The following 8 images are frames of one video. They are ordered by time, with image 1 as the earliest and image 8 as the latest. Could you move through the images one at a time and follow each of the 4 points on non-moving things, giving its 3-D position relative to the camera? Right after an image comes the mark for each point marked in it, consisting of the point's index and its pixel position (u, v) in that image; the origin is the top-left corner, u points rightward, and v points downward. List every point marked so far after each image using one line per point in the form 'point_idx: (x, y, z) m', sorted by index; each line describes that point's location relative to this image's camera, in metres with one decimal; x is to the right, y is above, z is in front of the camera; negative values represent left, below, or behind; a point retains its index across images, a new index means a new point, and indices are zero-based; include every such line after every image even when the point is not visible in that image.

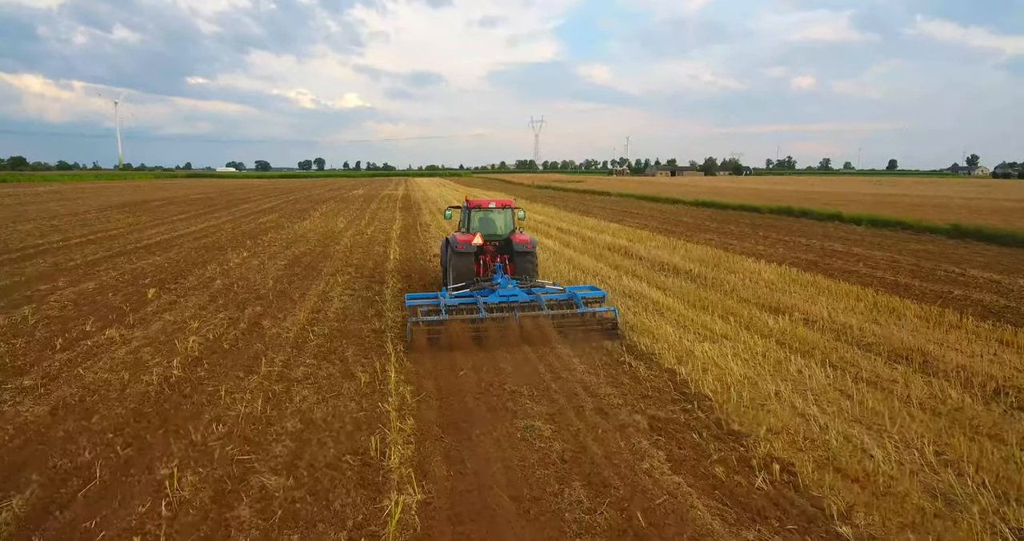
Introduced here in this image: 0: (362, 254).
0: (-3.6, +0.4, +14.0) m
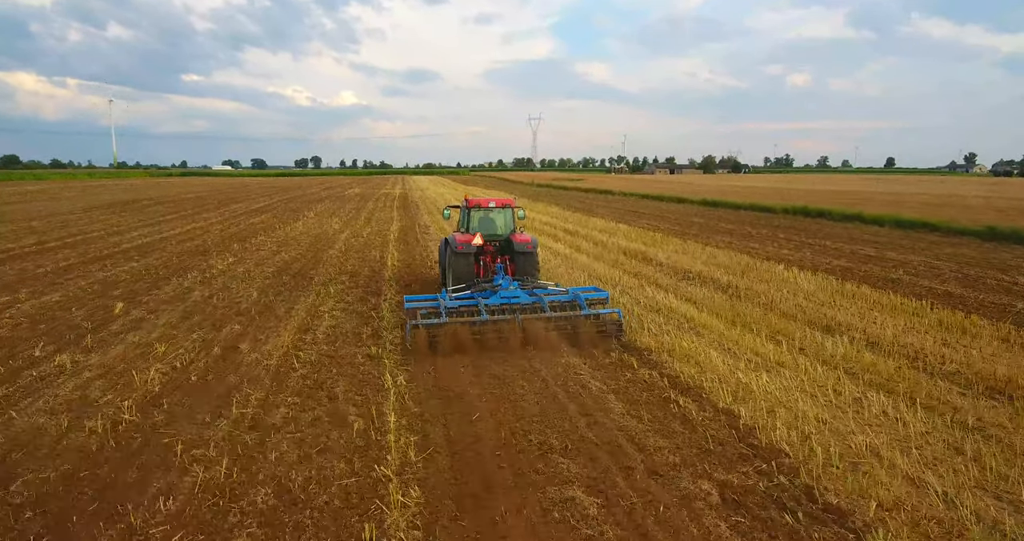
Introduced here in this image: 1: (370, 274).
0: (-3.4, +0.2, +13.0) m
1: (-2.7, -0.1, +11.2) m
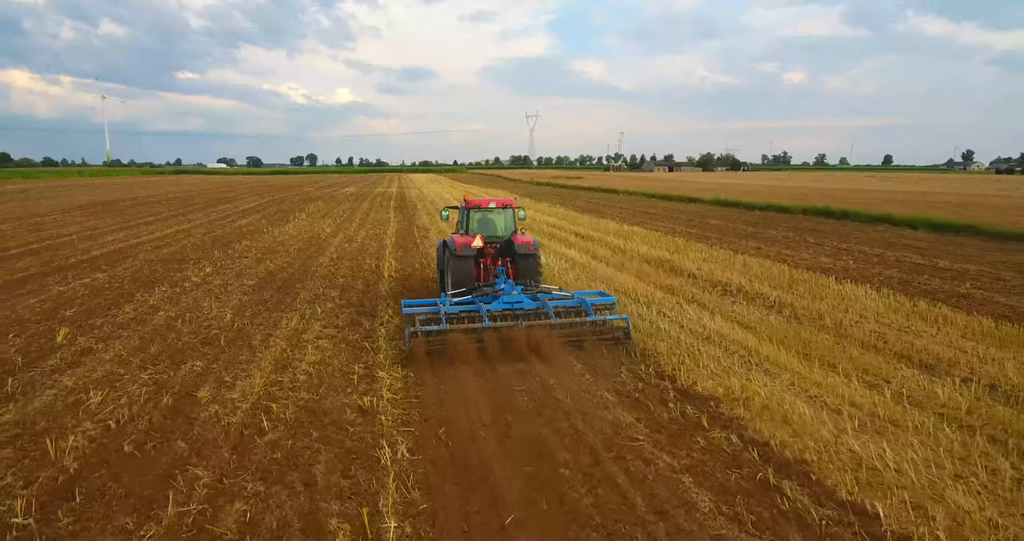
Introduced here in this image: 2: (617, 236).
0: (-3.2, 0.0, +11.6) m
1: (-2.5, -0.3, +9.8) m
2: (+2.9, +1.0, +16.2) m
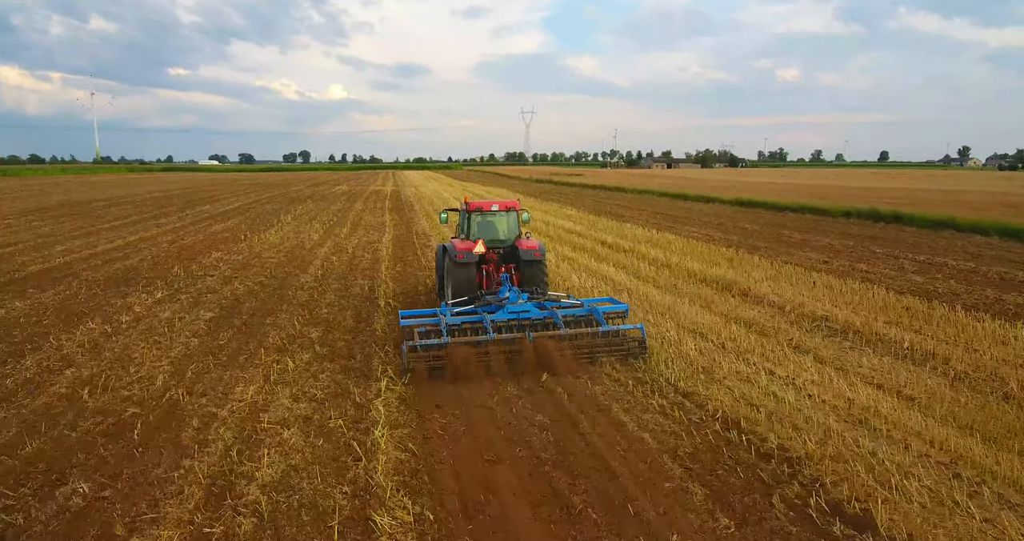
0: (-2.8, -0.4, +9.2) m
1: (-2.0, -0.7, +7.4) m
2: (+3.3, +0.6, +13.9) m
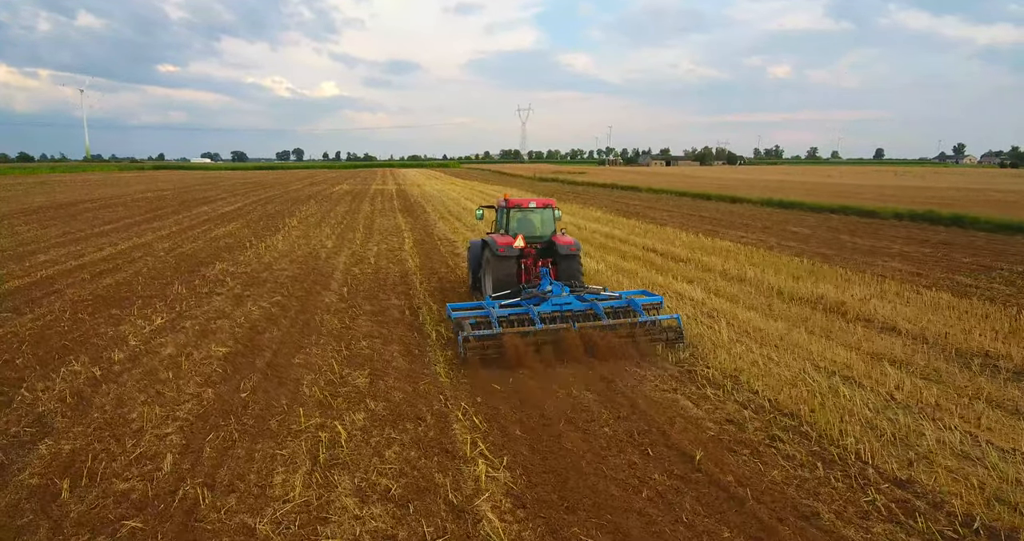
0: (-1.8, -0.6, +7.7) m
1: (-1.1, -1.0, +6.0) m
2: (+4.2, +0.4, +12.4) m
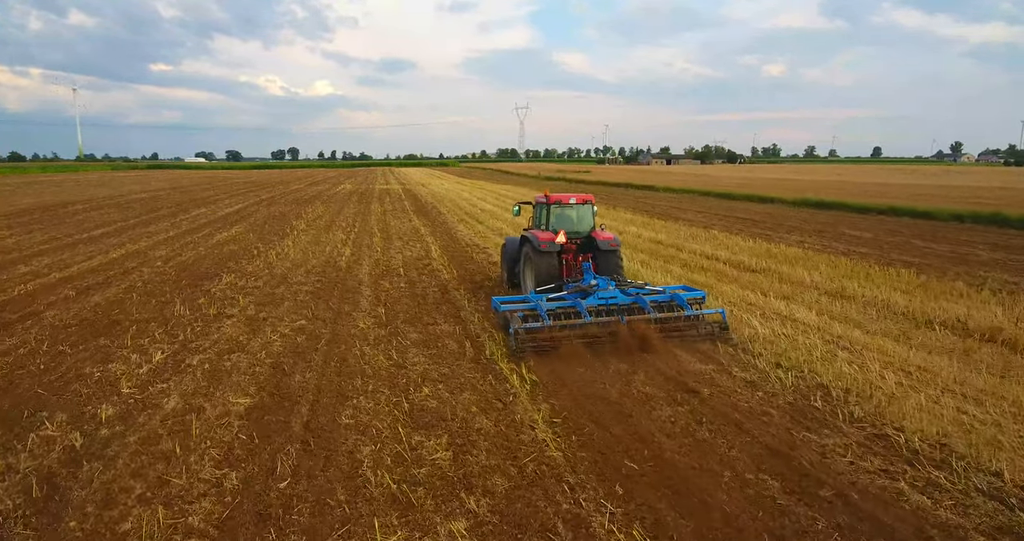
0: (-0.9, -0.9, +6.2) m
1: (-0.1, -1.2, +4.4) m
2: (+5.1, +0.2, +11.0) m
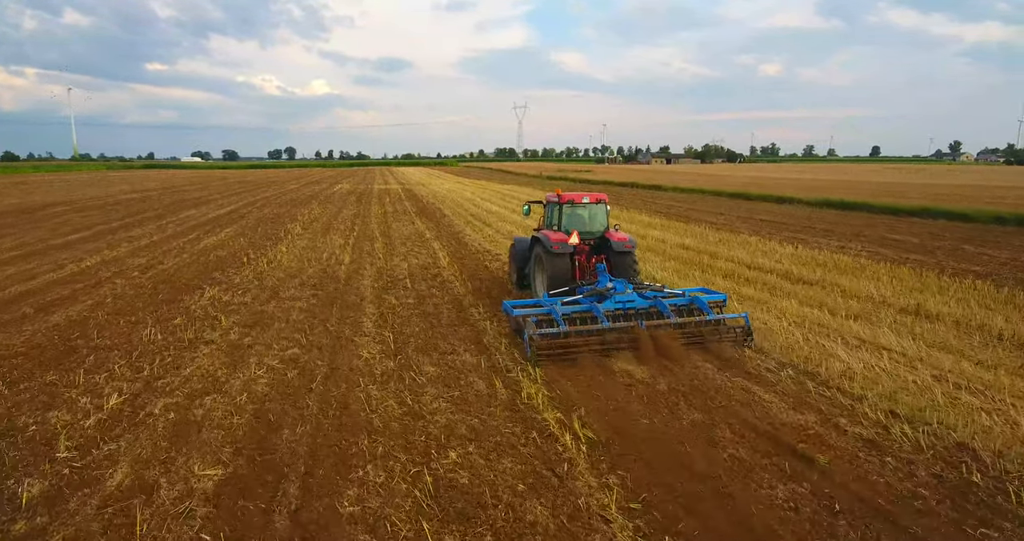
0: (-0.5, -1.1, +5.0) m
1: (+0.2, -1.4, +3.2) m
2: (+5.4, 0.0, +9.8) m
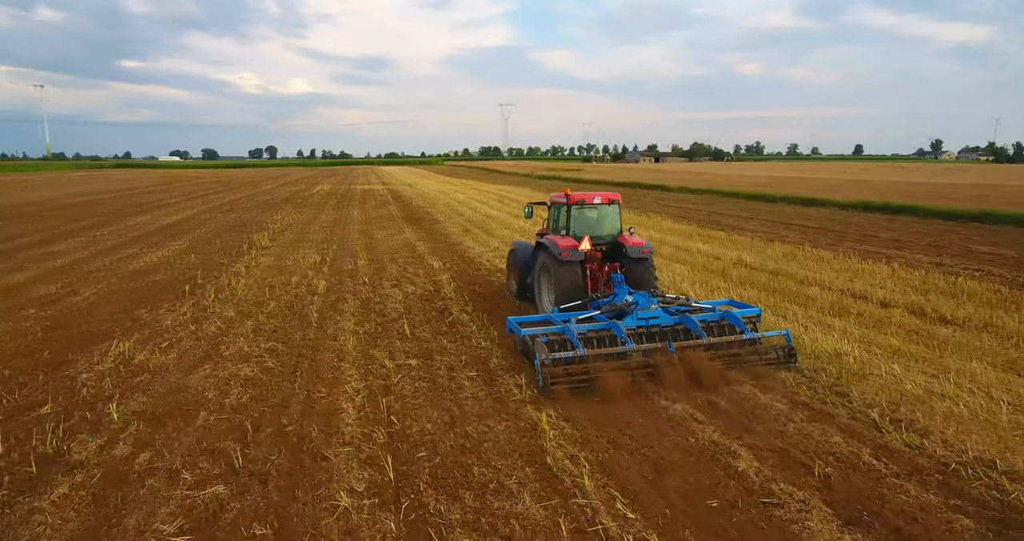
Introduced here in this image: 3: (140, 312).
0: (0.0, -1.5, +2.4) m
1: (+0.9, -1.9, +0.6) m
2: (+5.8, -0.4, +7.3) m
3: (-5.0, -0.5, +7.9) m
